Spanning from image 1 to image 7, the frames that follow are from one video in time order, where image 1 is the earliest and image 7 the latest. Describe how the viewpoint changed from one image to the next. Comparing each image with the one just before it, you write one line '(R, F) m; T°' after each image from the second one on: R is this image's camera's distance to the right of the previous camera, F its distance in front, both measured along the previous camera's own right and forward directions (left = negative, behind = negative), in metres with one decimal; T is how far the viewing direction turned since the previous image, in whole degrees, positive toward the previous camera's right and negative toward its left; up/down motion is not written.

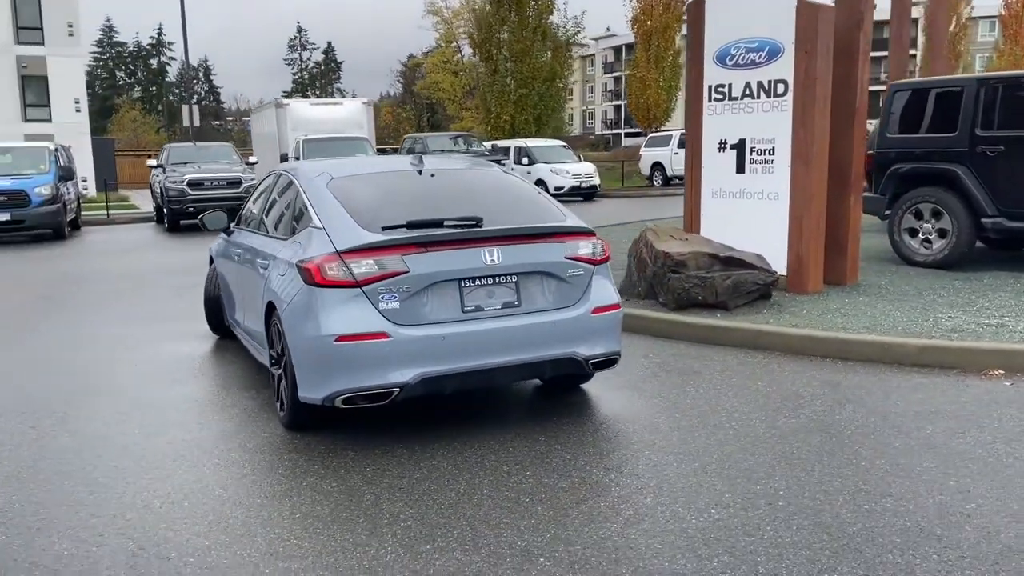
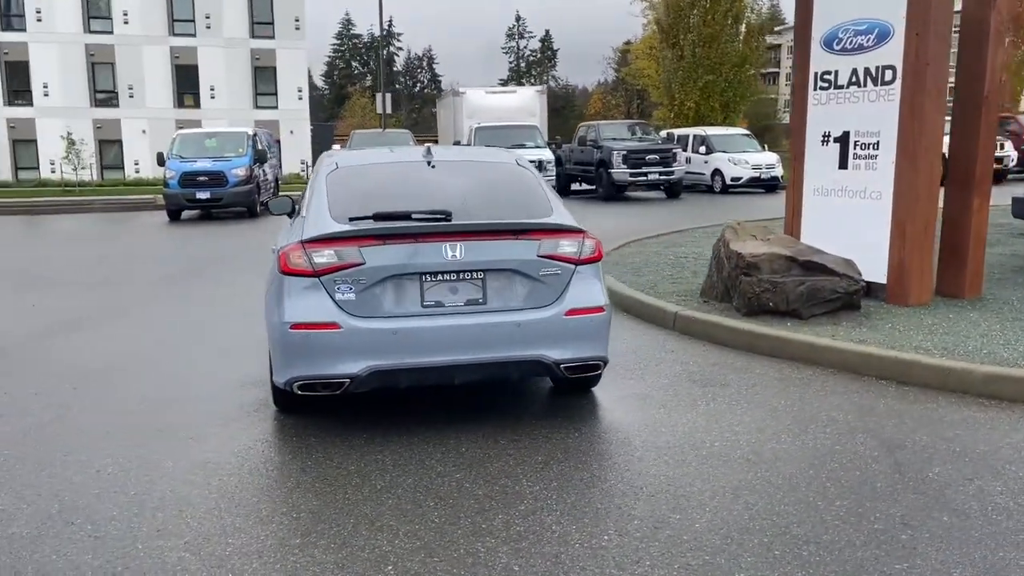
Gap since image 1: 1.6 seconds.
(+1.3, +0.3) m; -13°
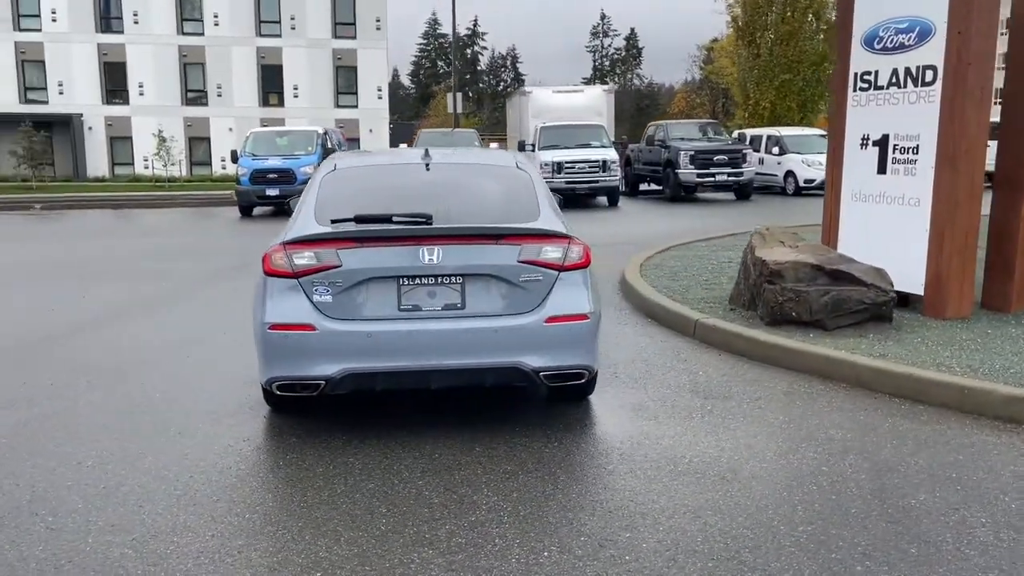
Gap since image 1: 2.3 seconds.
(+0.6, +0.1) m; -5°
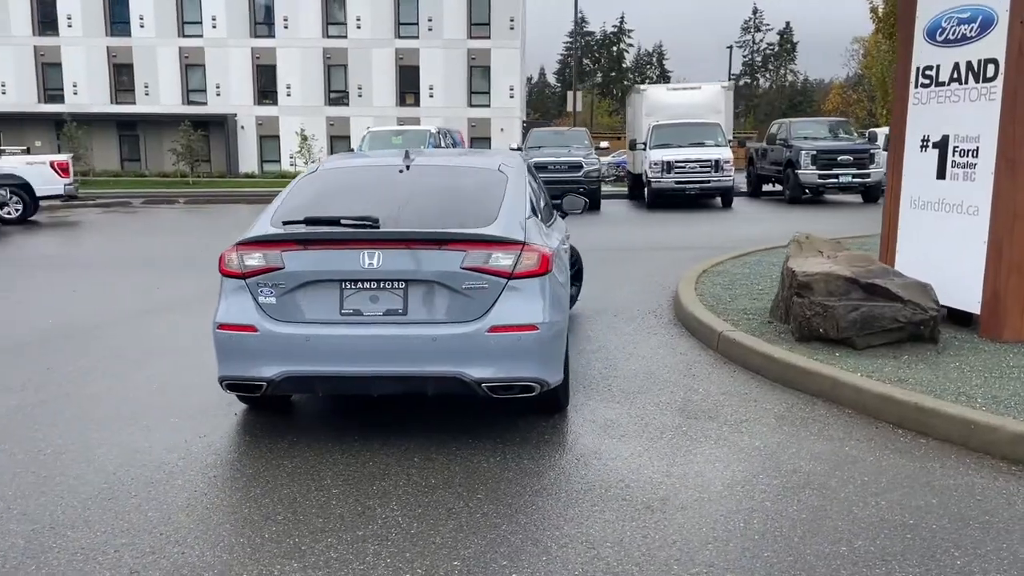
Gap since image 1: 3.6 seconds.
(+1.0, +0.2) m; -9°
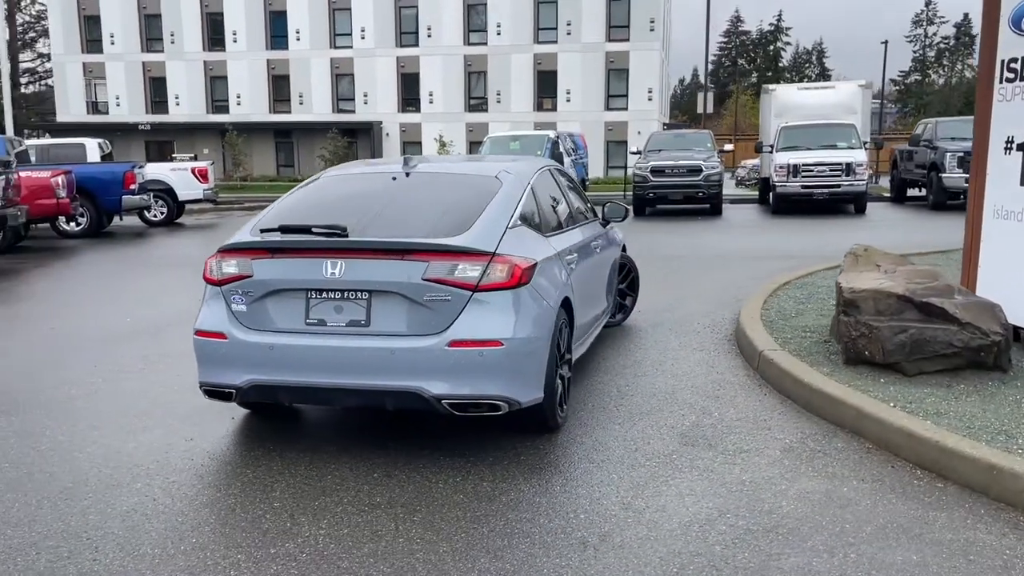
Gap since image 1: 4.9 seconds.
(+0.9, +0.3) m; -10°
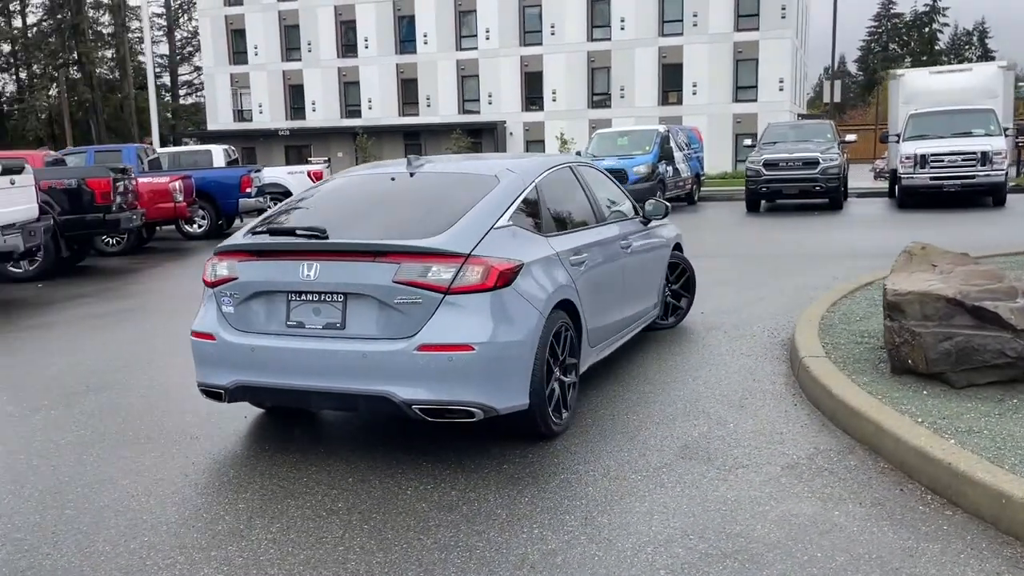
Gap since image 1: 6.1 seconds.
(+0.8, +0.2) m; -9°
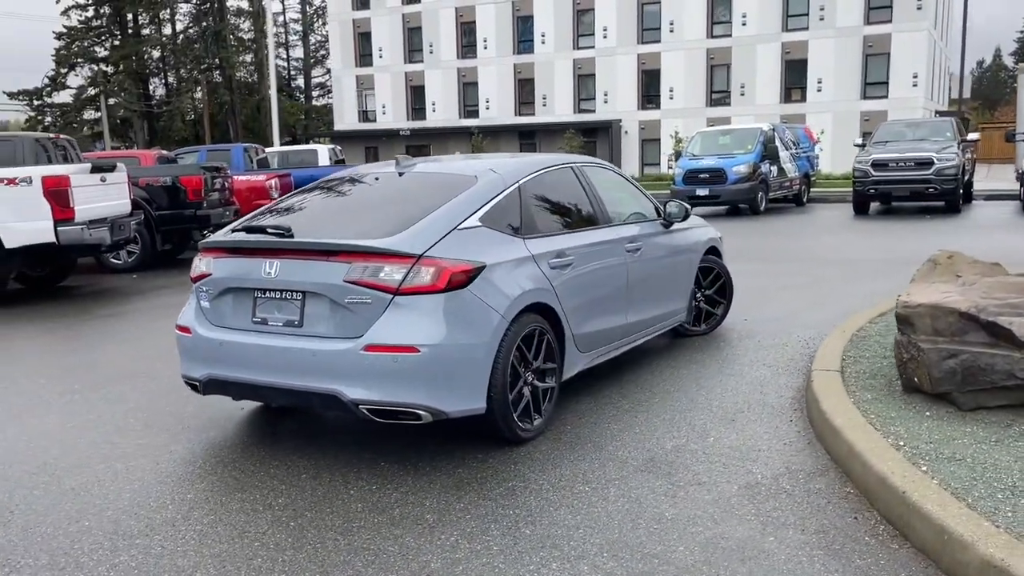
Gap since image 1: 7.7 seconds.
(+0.9, +0.1) m; -8°
